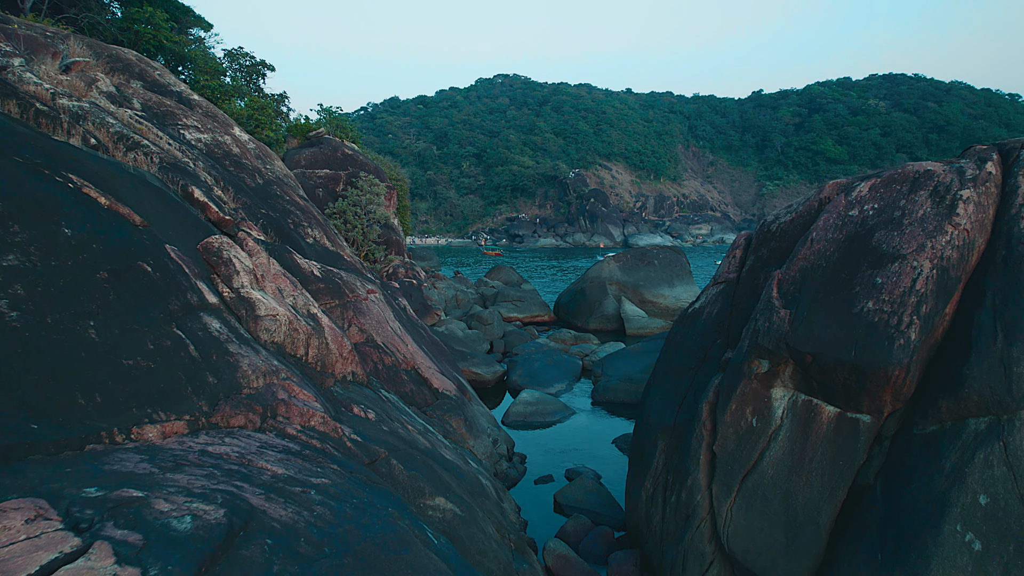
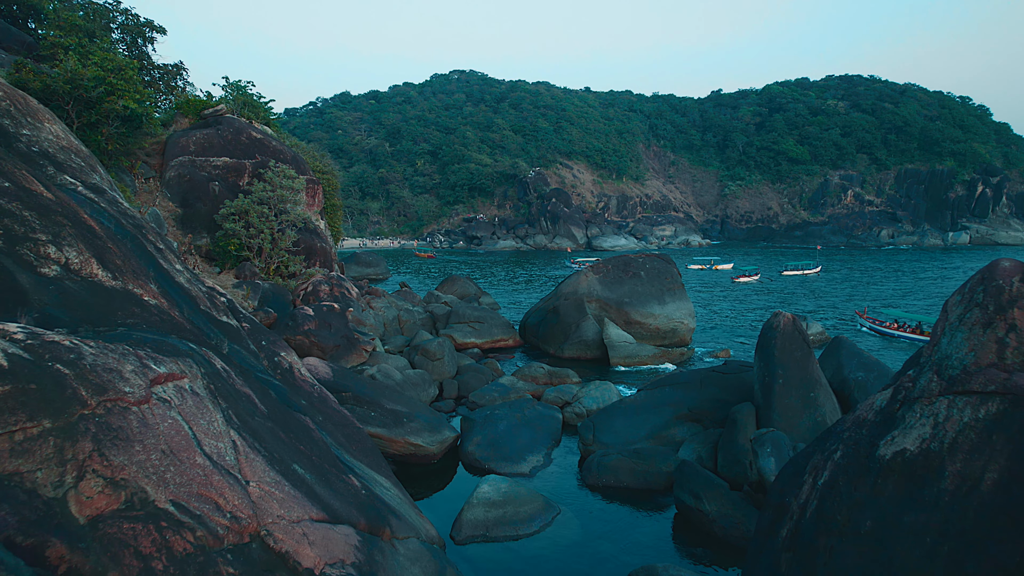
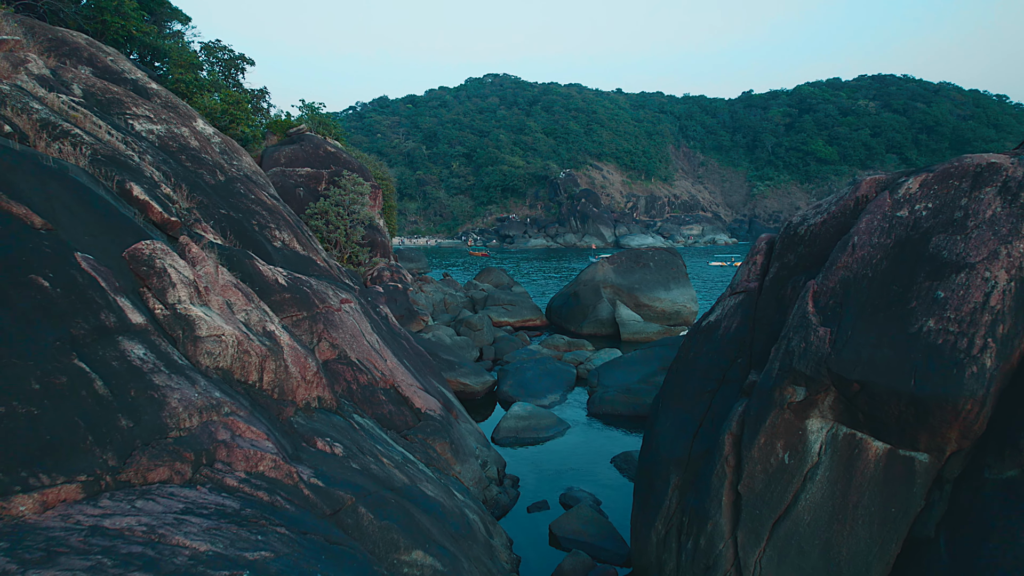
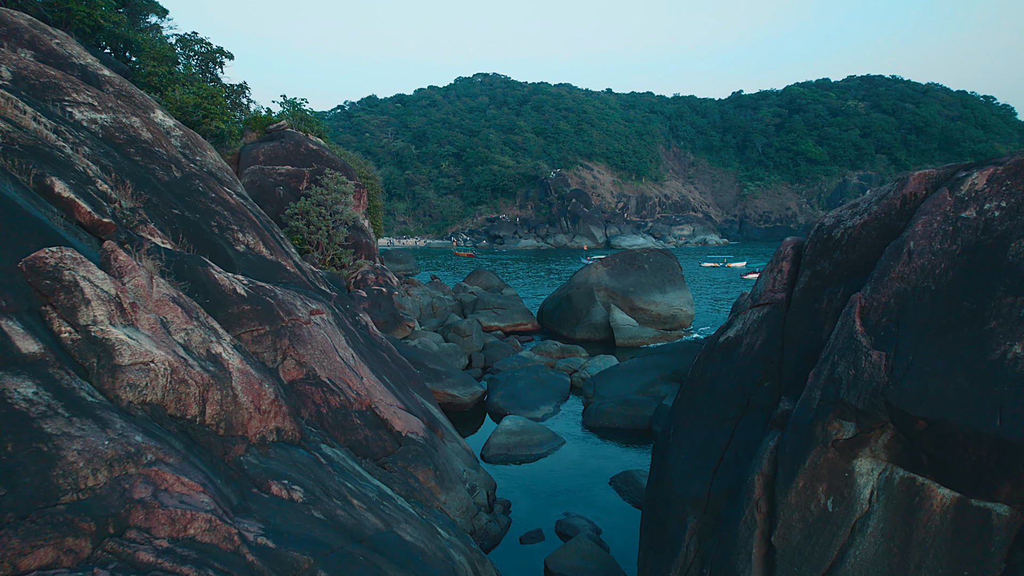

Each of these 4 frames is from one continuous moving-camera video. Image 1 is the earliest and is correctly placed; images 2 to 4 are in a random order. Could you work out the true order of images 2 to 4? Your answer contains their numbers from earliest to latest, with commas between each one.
3, 4, 2
